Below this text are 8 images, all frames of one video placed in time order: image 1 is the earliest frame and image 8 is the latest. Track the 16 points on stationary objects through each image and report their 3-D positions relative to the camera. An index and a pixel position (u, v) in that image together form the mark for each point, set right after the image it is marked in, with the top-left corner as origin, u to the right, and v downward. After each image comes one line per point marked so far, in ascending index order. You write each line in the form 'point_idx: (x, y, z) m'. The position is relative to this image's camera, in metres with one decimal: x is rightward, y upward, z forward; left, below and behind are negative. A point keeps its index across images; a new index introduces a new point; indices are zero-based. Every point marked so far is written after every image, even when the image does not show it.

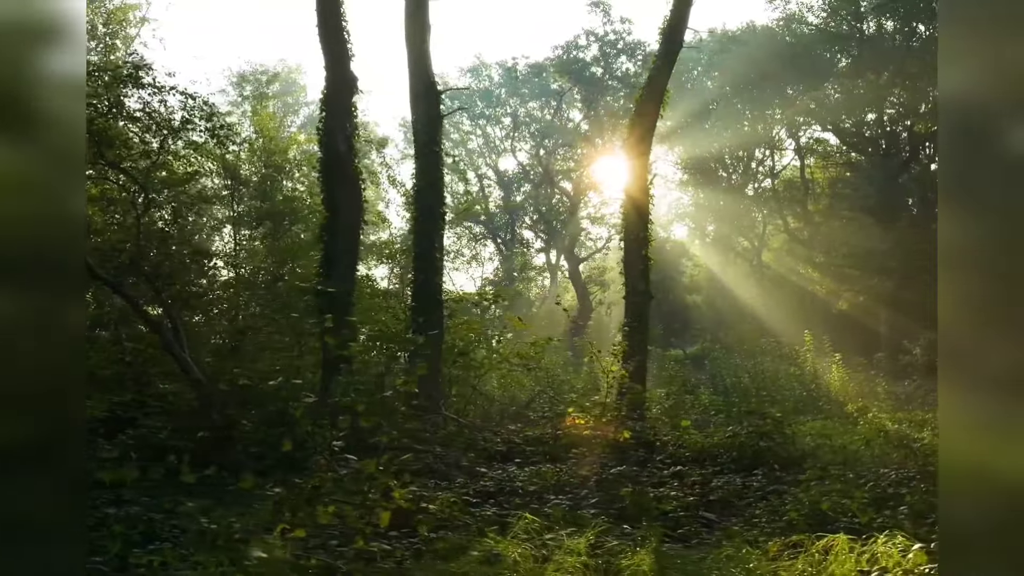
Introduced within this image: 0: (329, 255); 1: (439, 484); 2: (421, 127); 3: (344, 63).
0: (-2.3, +0.4, +10.3) m
1: (-0.7, -1.8, +7.7) m
2: (-1.4, +2.5, +12.8) m
3: (-2.1, +2.8, +10.3) m
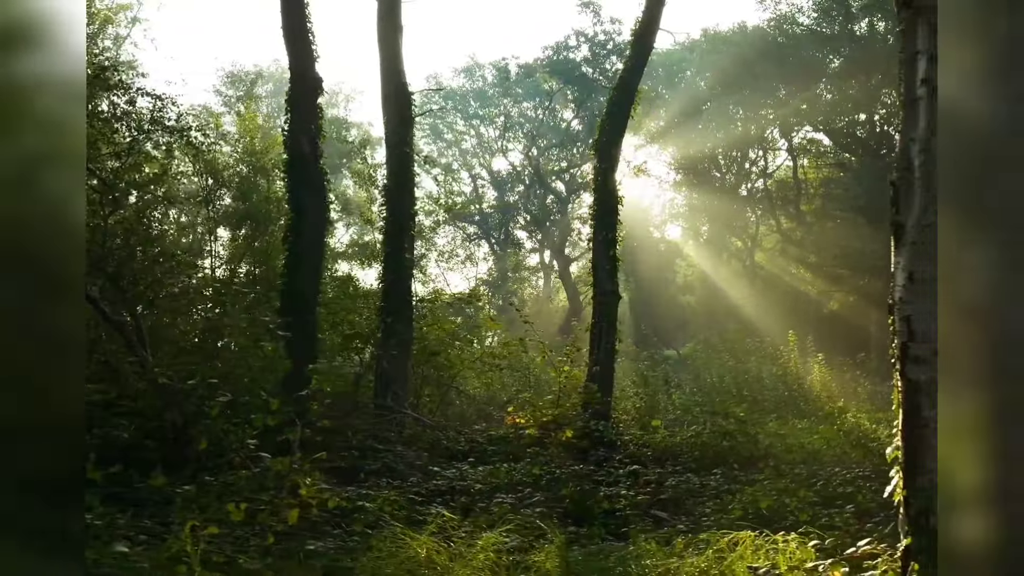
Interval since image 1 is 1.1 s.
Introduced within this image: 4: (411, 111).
0: (-2.7, +0.4, +10.4) m
1: (-1.1, -1.8, +7.8) m
2: (-1.9, +2.5, +12.8) m
3: (-2.5, +2.8, +10.3) m
4: (-1.6, +2.8, +13.0) m
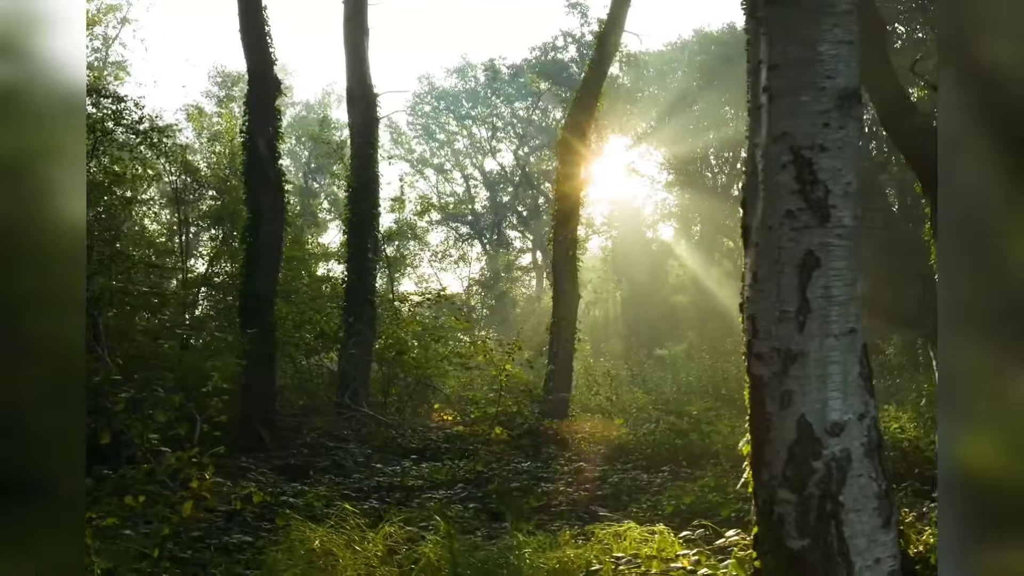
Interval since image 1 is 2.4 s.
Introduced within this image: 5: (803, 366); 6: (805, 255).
0: (-3.3, +0.4, +10.5) m
1: (-1.7, -1.8, +7.9) m
2: (-2.4, +2.5, +13.0) m
3: (-3.1, +2.8, +10.5) m
4: (-2.1, +2.8, +13.1) m
5: (+1.1, -0.3, +3.2) m
6: (+1.1, +0.1, +3.2) m
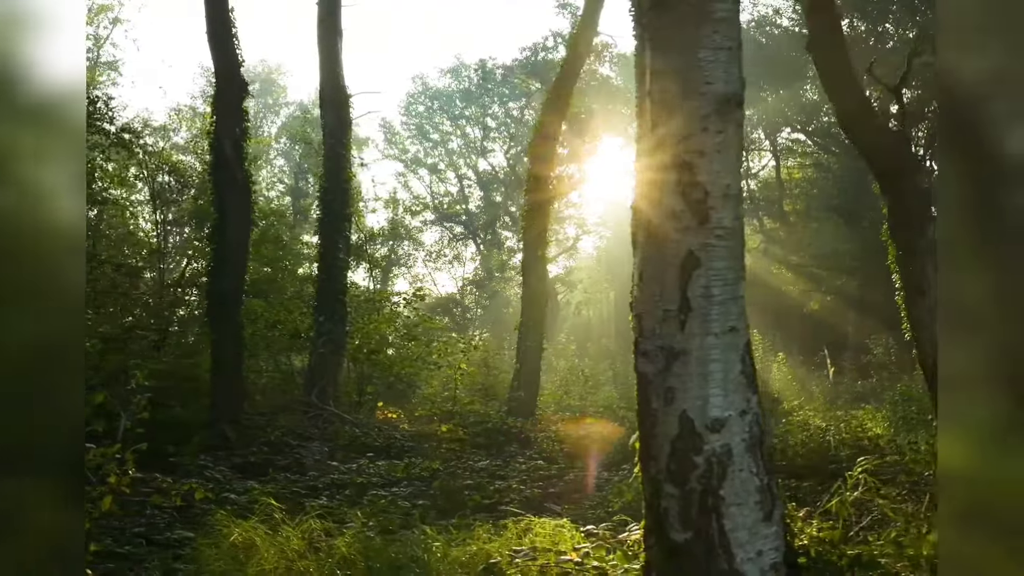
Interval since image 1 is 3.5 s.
0: (-3.8, +0.4, +10.6) m
1: (-2.1, -1.8, +8.0) m
2: (-2.9, +2.5, +13.0) m
3: (-3.5, +2.8, +10.5) m
4: (-2.6, +2.8, +13.2) m
5: (+0.7, -0.3, +3.3) m
6: (+0.7, +0.1, +3.3) m
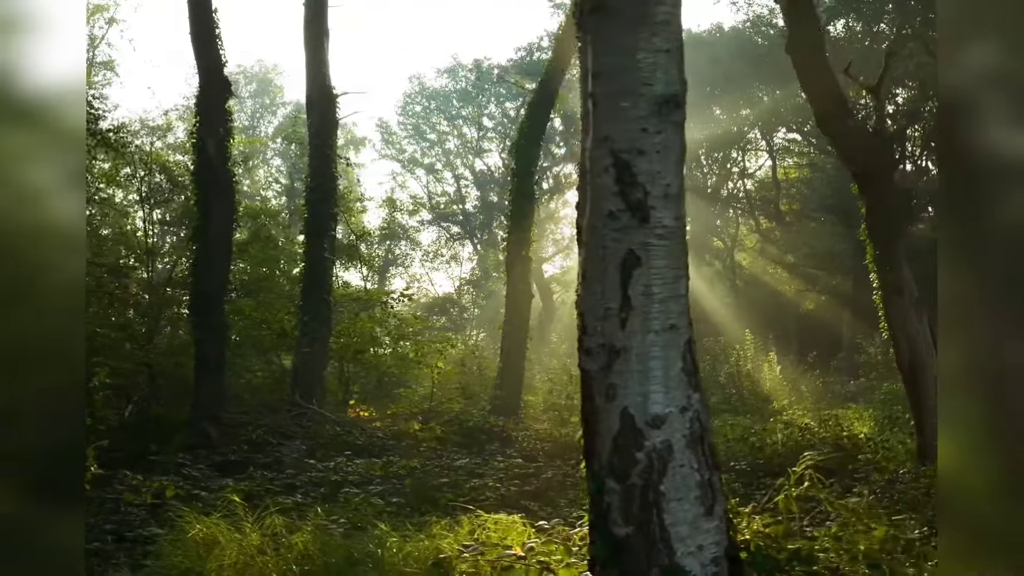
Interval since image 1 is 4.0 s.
0: (-4.0, +0.4, +10.6) m
1: (-2.4, -1.8, +8.1) m
2: (-3.1, +2.5, +13.1) m
3: (-3.8, +2.8, +10.6) m
4: (-2.8, +2.8, +13.3) m
5: (+0.5, -0.3, +3.4) m
6: (+0.5, +0.1, +3.3) m
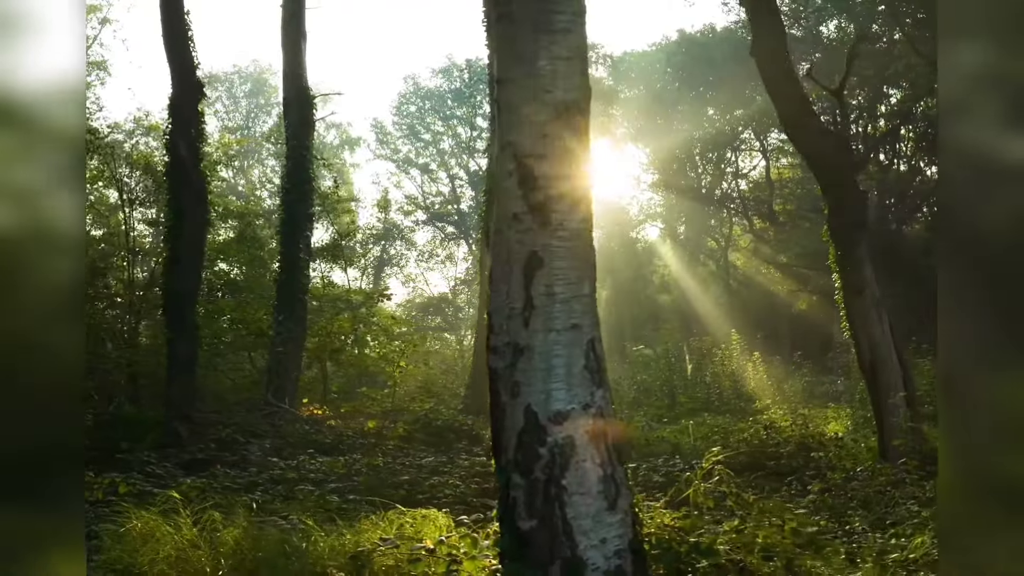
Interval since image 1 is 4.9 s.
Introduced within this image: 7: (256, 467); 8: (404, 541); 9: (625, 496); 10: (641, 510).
0: (-4.4, +0.4, +10.7) m
1: (-2.8, -1.8, +8.2) m
2: (-3.5, +2.5, +13.2) m
3: (-4.2, +2.8, +10.7) m
4: (-3.2, +2.8, +13.4) m
5: (+0.1, -0.3, +3.5) m
6: (+0.1, +0.1, +3.4) m
7: (-2.6, -1.8, +8.4) m
8: (-0.5, -1.2, +4.0) m
9: (+0.5, -0.9, +3.6) m
10: (+0.6, -1.1, +4.3) m
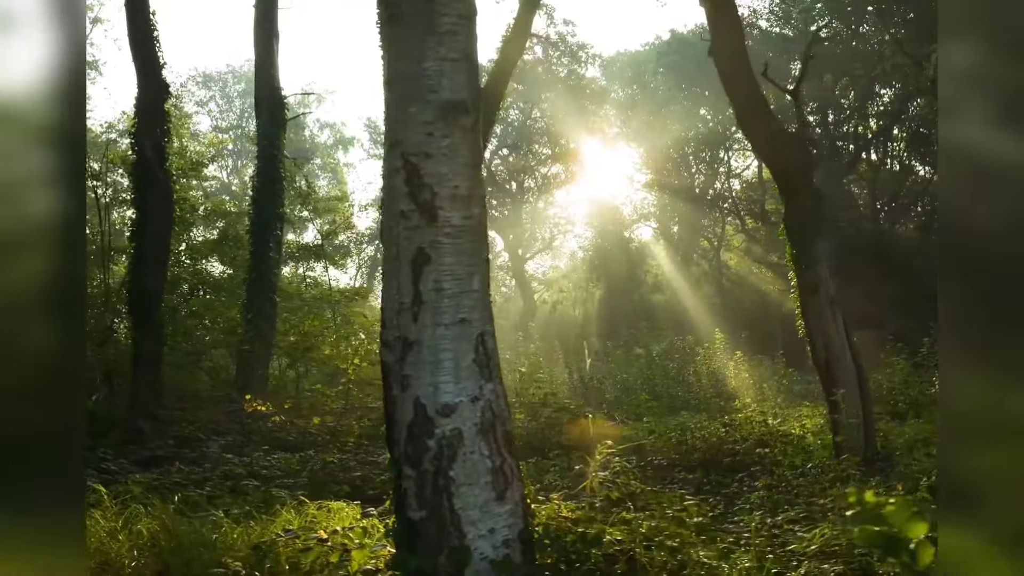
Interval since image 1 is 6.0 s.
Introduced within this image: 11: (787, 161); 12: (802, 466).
0: (-4.9, +0.4, +10.8) m
1: (-3.2, -1.8, +8.2) m
2: (-4.0, +2.5, +13.3) m
3: (-4.6, +2.8, +10.8) m
4: (-3.7, +2.8, +13.5) m
5: (-0.4, -0.3, +3.5) m
6: (-0.4, +0.2, +3.5) m
7: (-3.1, -1.8, +8.5) m
8: (-1.0, -1.2, +4.0) m
9: (0.0, -0.9, +3.7) m
10: (+0.2, -1.1, +4.3) m
11: (+3.1, +1.5, +9.5) m
12: (+3.0, -1.8, +8.6) m
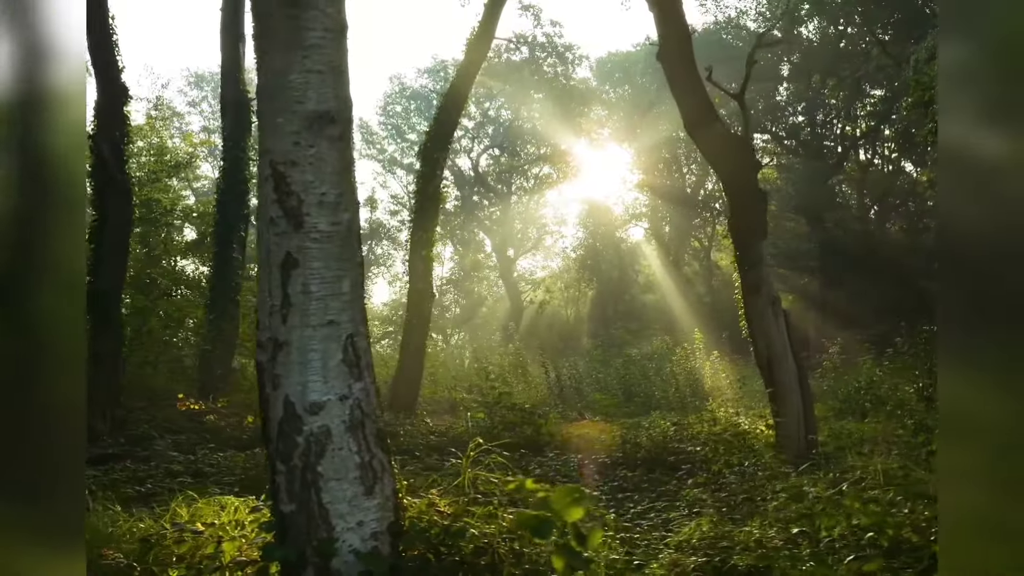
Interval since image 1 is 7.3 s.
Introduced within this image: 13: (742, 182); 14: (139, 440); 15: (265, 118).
0: (-5.5, +0.4, +10.9) m
1: (-3.8, -1.8, +8.4) m
2: (-4.6, +2.5, +13.4) m
3: (-5.3, +2.8, +10.9) m
4: (-4.3, +2.8, +13.6) m
5: (-1.0, -0.3, +3.7) m
6: (-1.0, +0.1, +3.7) m
7: (-3.7, -1.8, +8.6) m
8: (-1.6, -1.2, +4.2) m
9: (-0.6, -0.9, +3.8) m
10: (-0.4, -1.1, +4.5) m
11: (+2.5, +1.5, +9.6) m
12: (+2.4, -1.9, +8.7) m
13: (+2.7, +1.3, +9.7) m
14: (-4.4, -1.8, +9.8) m
15: (-1.1, +0.8, +3.7) m
